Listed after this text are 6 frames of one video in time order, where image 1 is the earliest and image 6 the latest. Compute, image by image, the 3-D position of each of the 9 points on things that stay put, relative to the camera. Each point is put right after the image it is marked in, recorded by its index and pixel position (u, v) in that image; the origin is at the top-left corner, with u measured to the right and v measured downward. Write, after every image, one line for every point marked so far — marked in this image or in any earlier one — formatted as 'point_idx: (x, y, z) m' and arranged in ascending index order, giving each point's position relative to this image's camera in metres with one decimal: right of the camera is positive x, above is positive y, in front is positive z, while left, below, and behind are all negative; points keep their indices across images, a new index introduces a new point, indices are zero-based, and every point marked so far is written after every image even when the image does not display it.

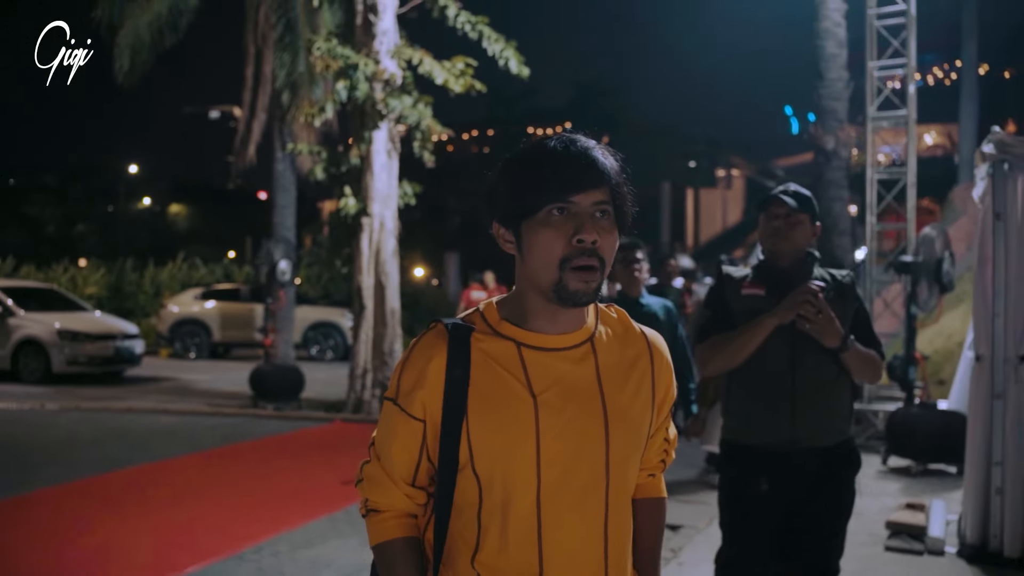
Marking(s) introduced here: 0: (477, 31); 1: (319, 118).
0: (-0.5, +3.7, +13.5) m
1: (-2.8, +2.4, +13.5) m
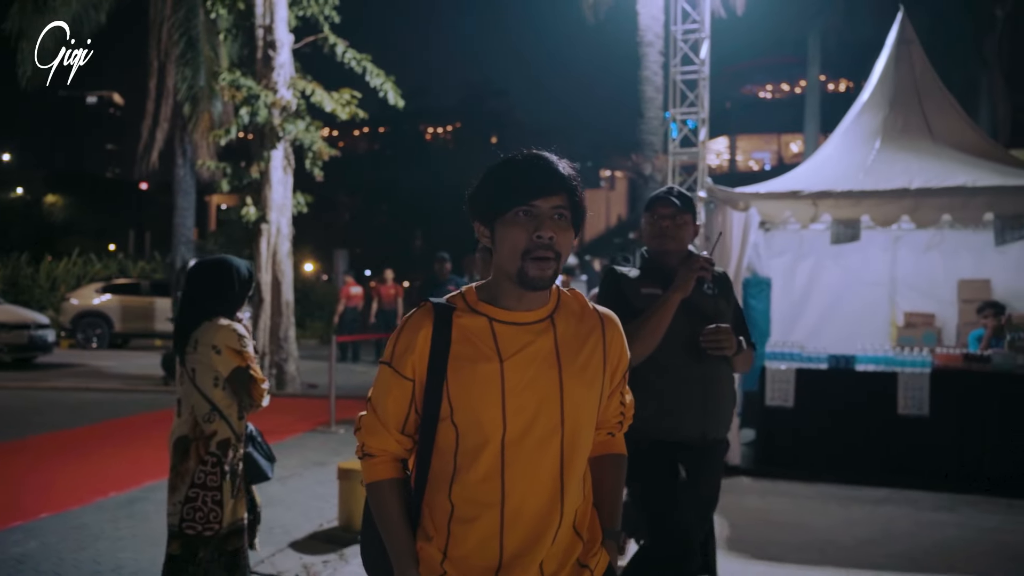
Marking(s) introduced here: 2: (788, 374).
0: (-2.6, +3.8, +15.8) m
1: (-4.8, +2.5, +15.6) m
2: (+2.6, -0.8, +8.6) m
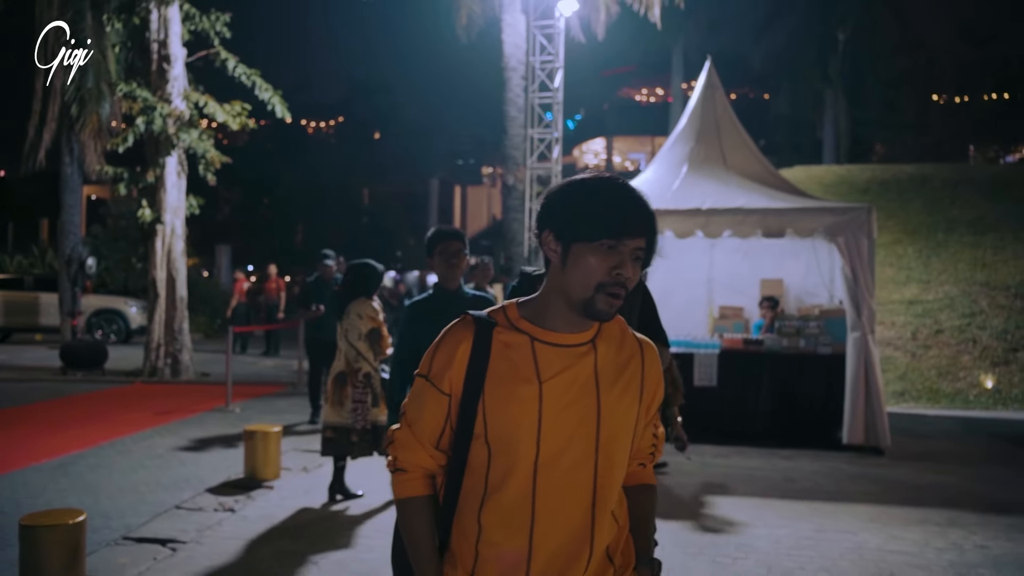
0: (-4.8, +3.9, +17.2) m
1: (-7.0, +2.6, +16.7) m
2: (+1.1, -0.8, +10.7) m
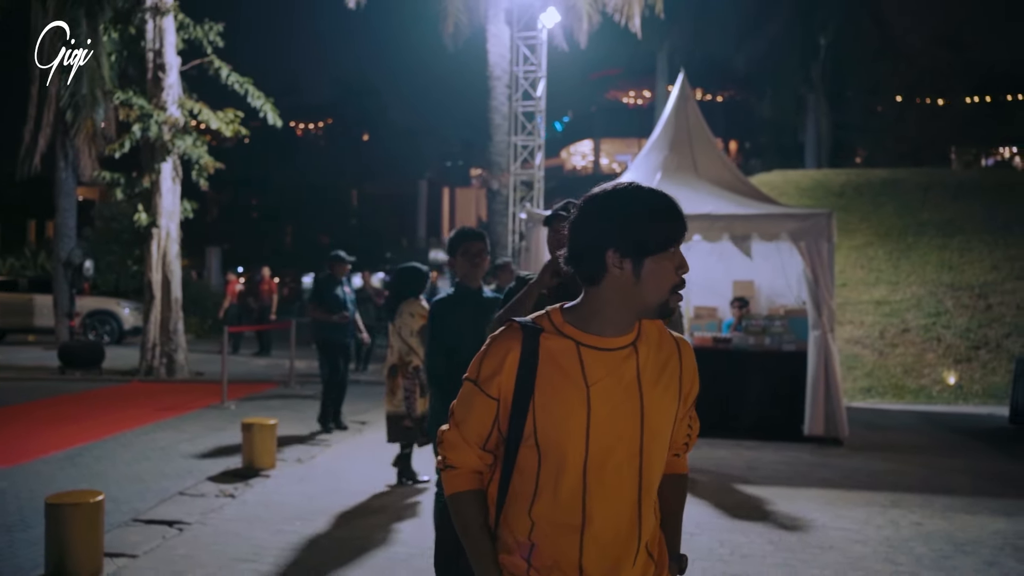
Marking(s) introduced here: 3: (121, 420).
0: (-5.1, +3.8, +17.8) m
1: (-7.3, +2.5, +17.2) m
2: (+0.9, -0.8, +11.3) m
3: (-5.0, -1.7, +11.8) m
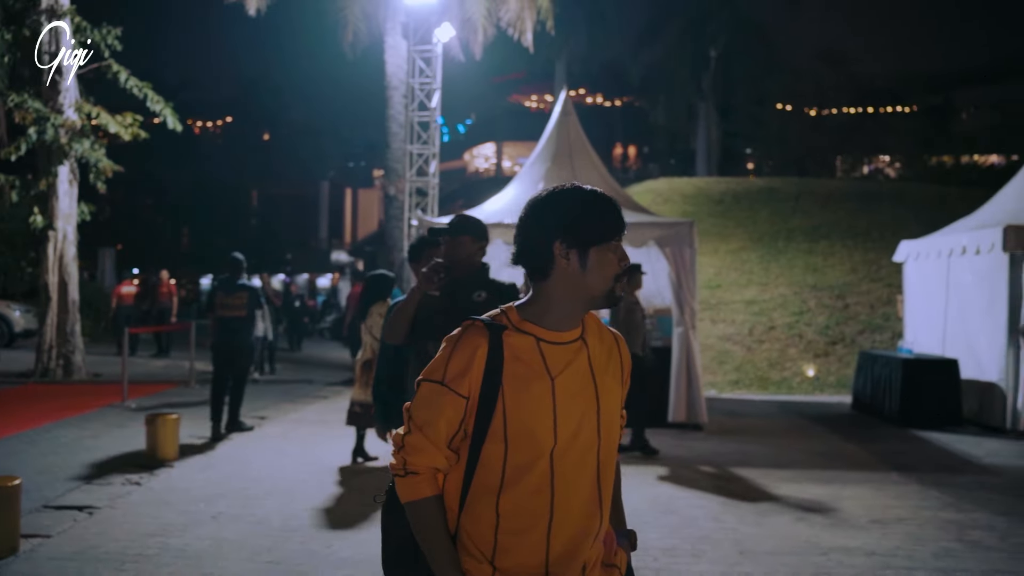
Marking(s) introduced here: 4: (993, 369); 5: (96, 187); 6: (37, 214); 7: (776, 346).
0: (-7.2, +3.8, +18.0) m
1: (-9.3, +2.5, +17.3) m
2: (-0.5, -0.8, +12.2) m
3: (-6.4, -1.7, +12.1) m
4: (+6.3, -1.0, +12.1) m
5: (-8.1, +2.0, +18.1) m
6: (-8.8, +1.4, +17.1) m
7: (+4.9, -1.1, +17.4) m
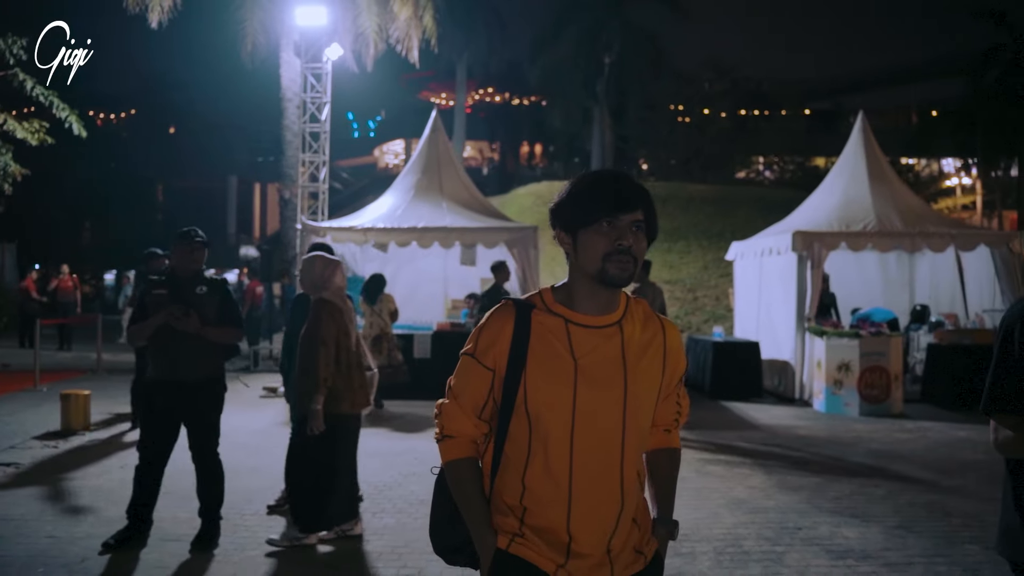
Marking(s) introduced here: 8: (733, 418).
0: (-9.6, +3.9, +19.2) m
1: (-11.6, +2.6, +18.3) m
2: (-2.4, -0.8, +14.1) m
3: (-8.3, -1.7, +13.5) m
4: (+4.3, -1.0, +14.6) m
5: (-10.5, +2.0, +19.2) m
6: (-11.1, +1.5, +18.2) m
7: (+2.5, -1.0, +19.7) m
8: (+3.1, -1.8, +12.8) m
